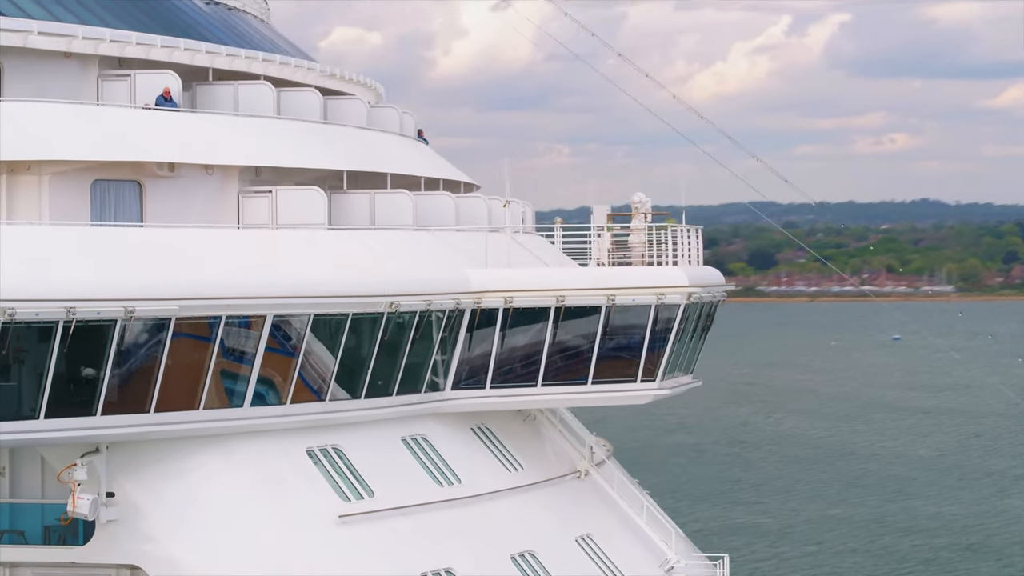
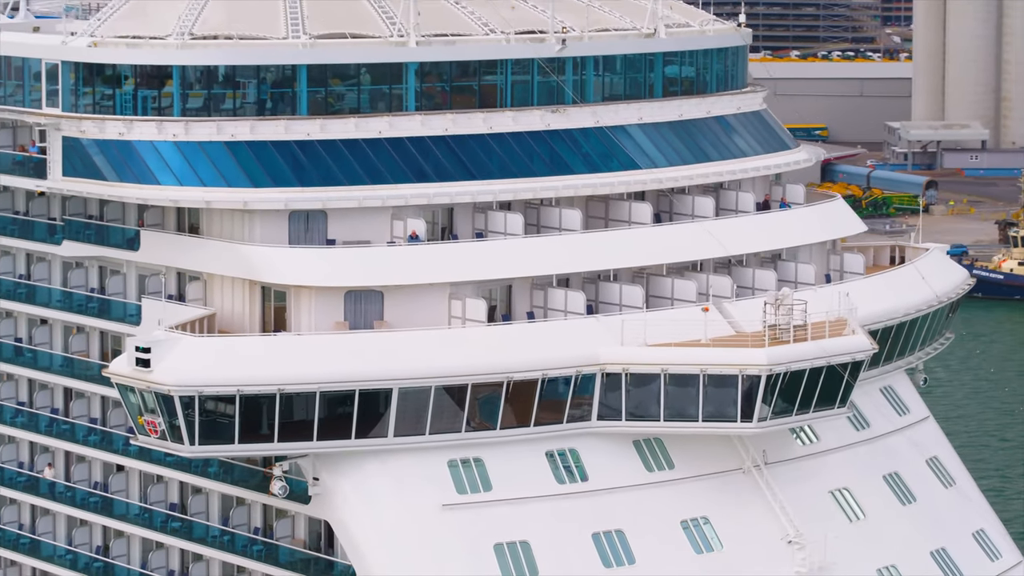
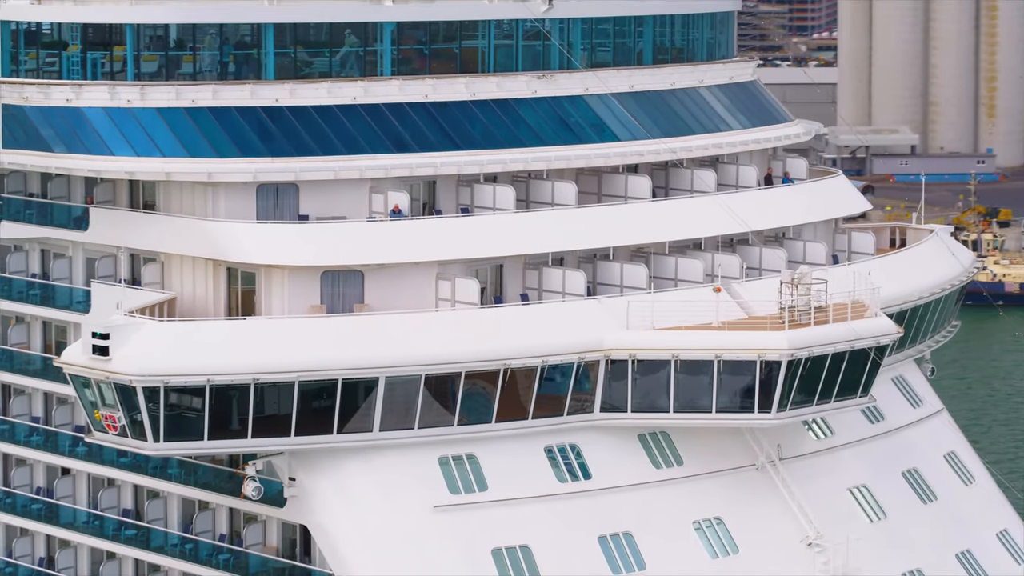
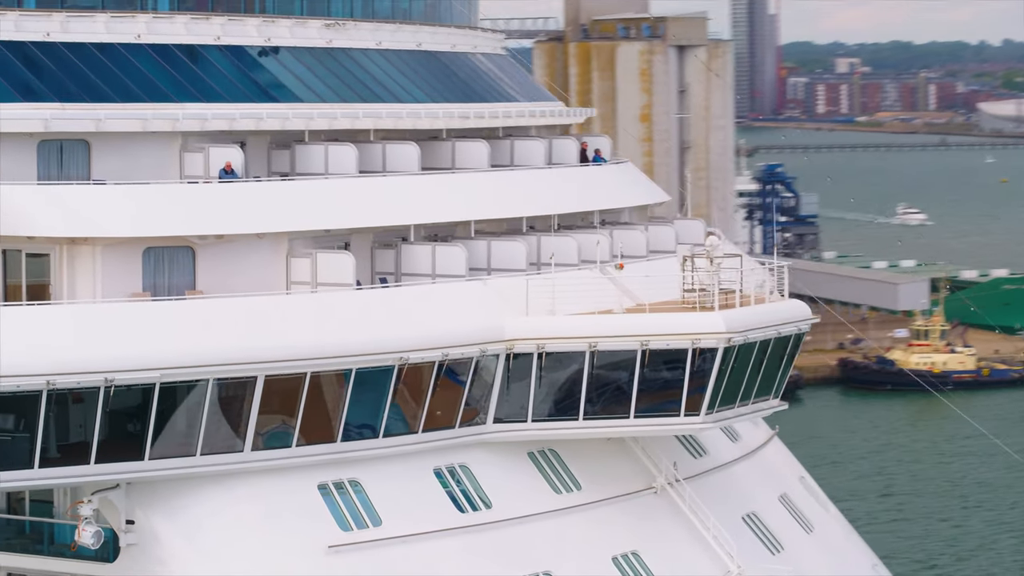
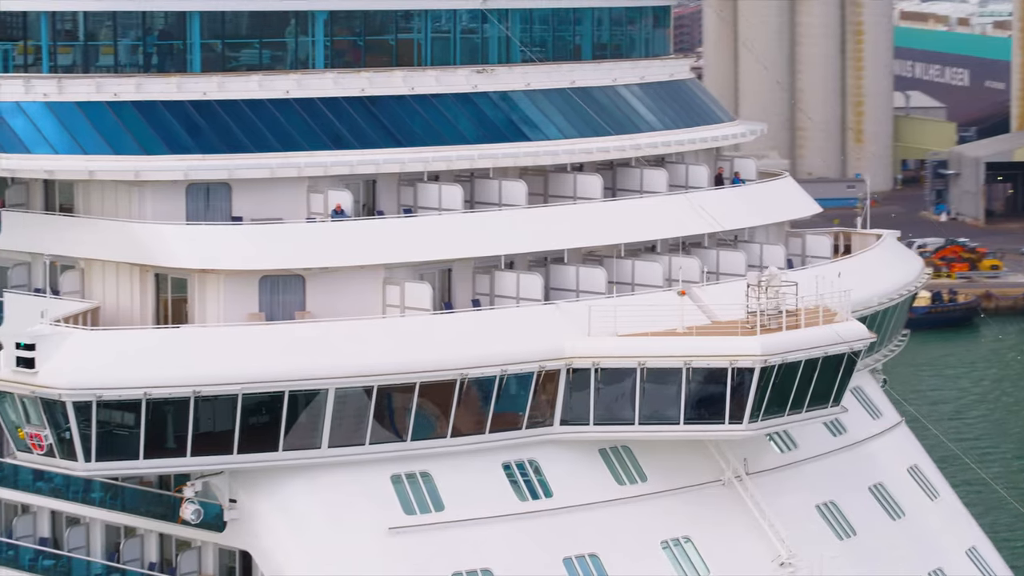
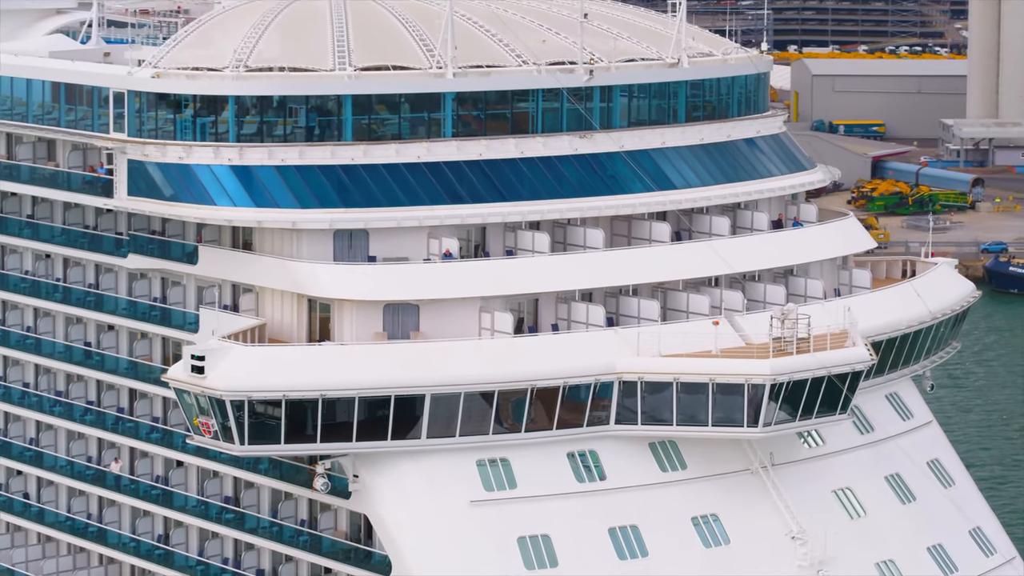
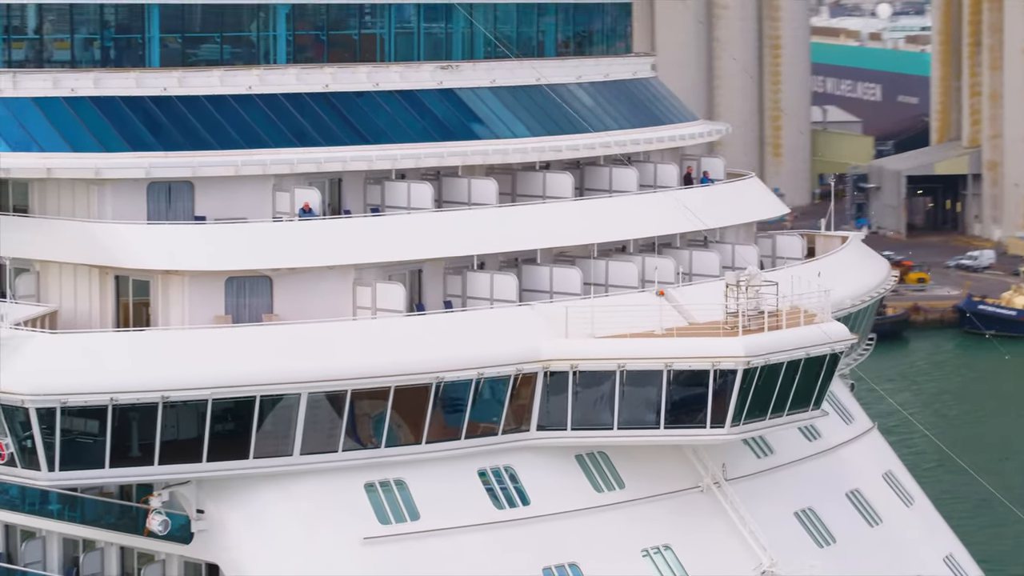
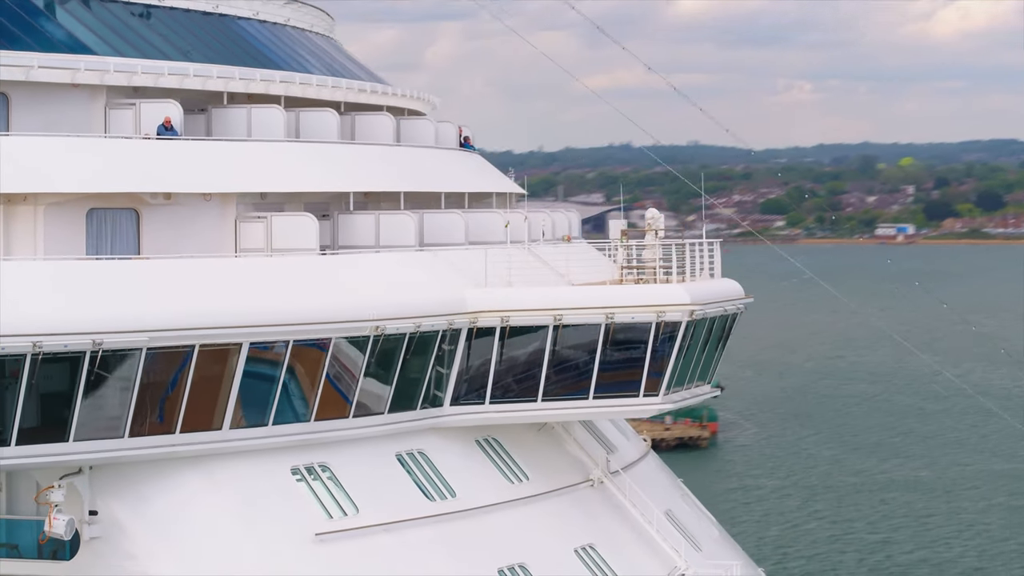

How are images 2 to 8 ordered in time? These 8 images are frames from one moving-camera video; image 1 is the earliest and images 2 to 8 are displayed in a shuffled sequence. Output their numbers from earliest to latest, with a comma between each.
8, 4, 7, 5, 3, 2, 6
